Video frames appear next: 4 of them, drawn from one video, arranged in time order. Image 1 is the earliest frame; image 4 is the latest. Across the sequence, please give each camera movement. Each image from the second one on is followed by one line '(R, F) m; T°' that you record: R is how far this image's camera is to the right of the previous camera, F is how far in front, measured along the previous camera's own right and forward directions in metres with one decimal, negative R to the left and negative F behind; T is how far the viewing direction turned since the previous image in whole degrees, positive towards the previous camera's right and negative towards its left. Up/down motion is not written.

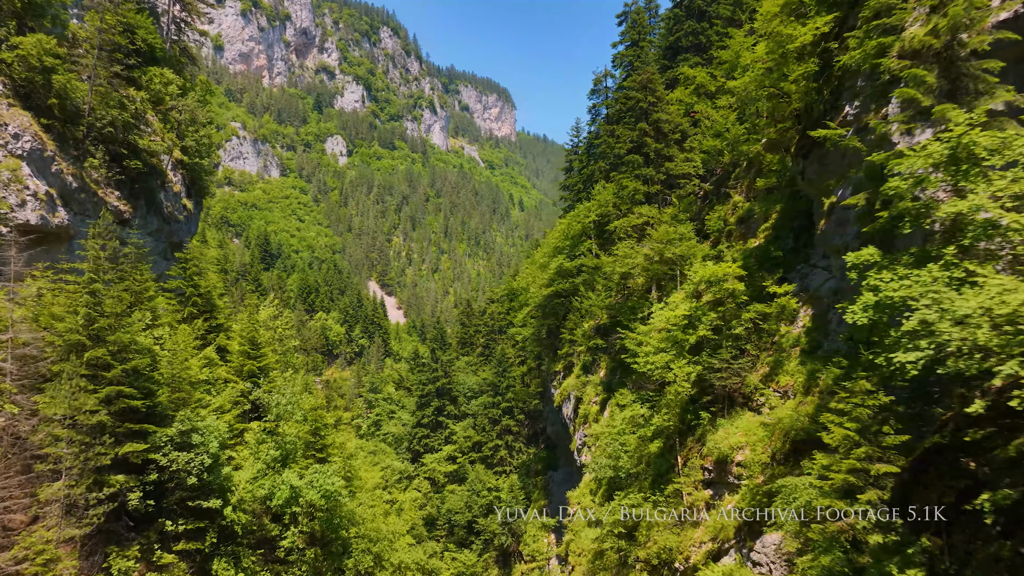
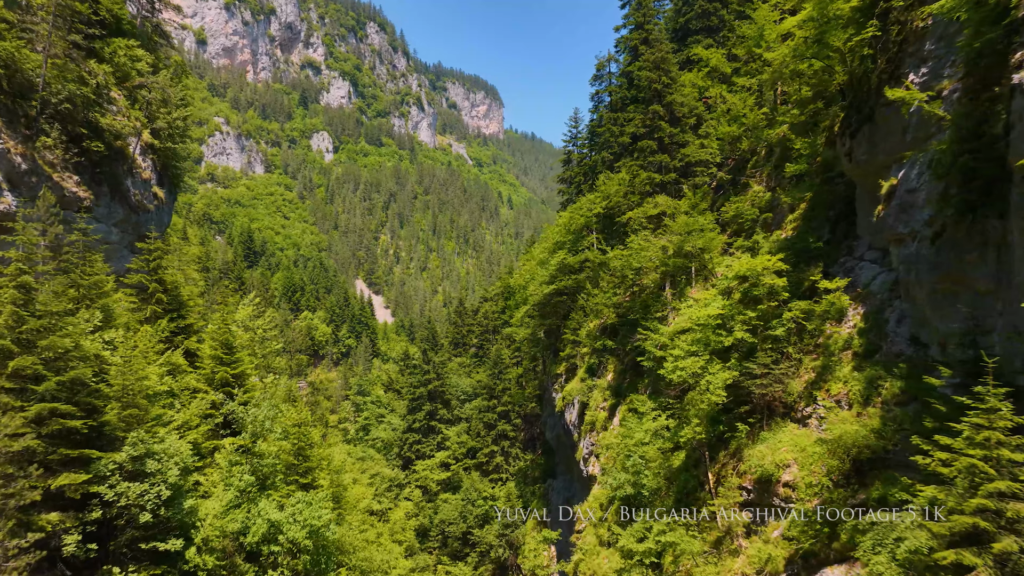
(-0.4, +1.7) m; +1°
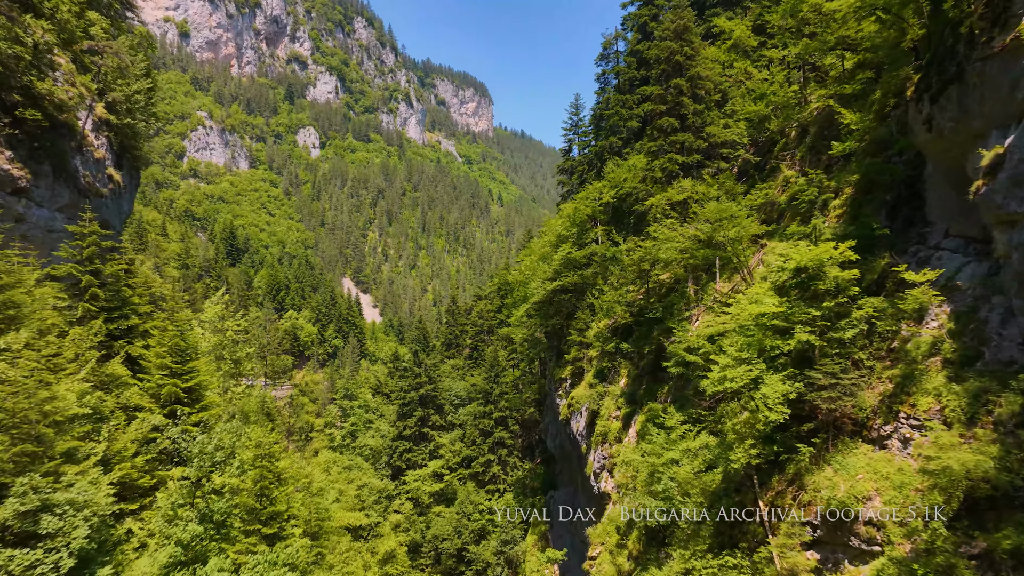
(-0.4, +2.2) m; +1°
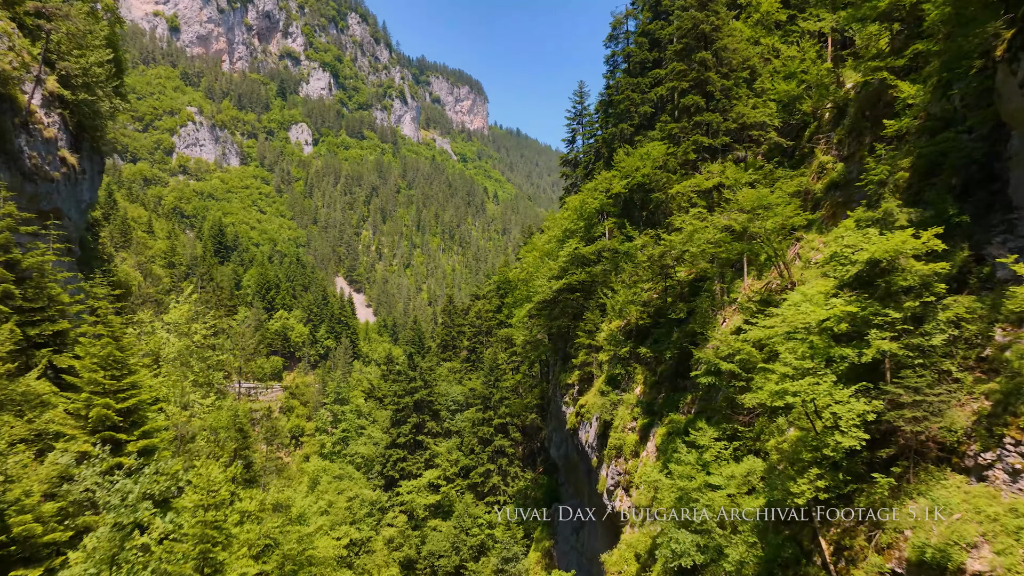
(-0.2, +1.9) m; 0°
